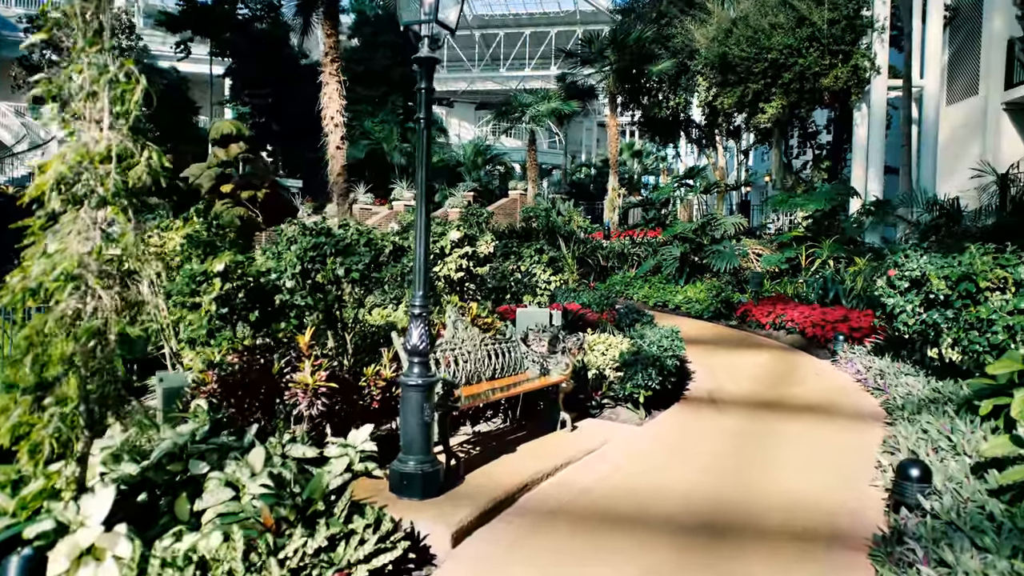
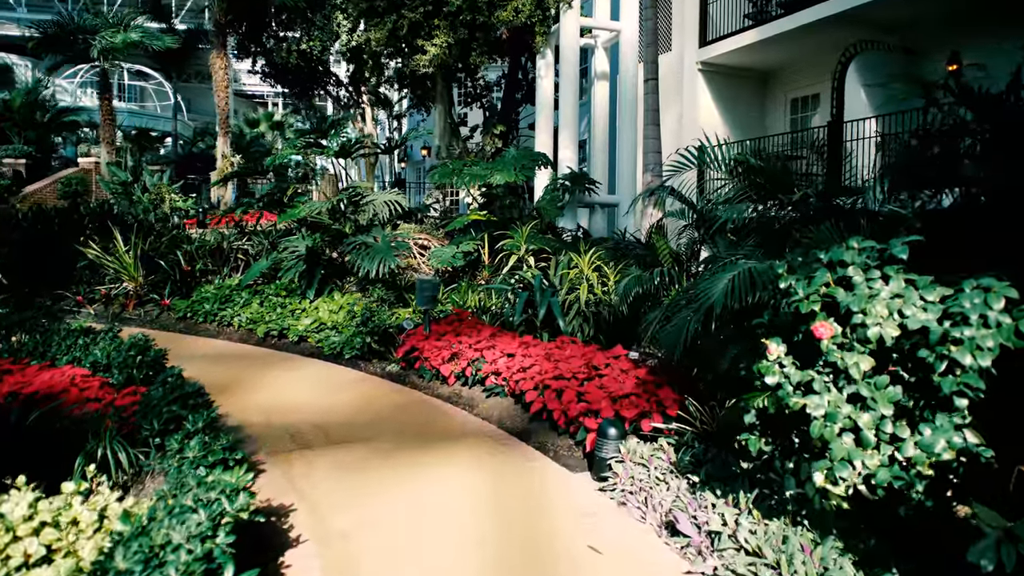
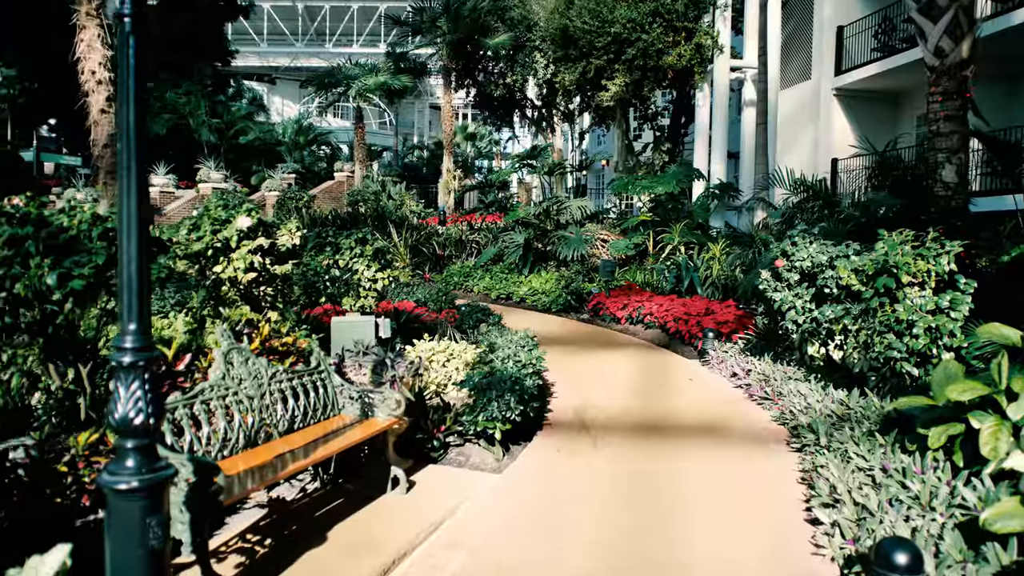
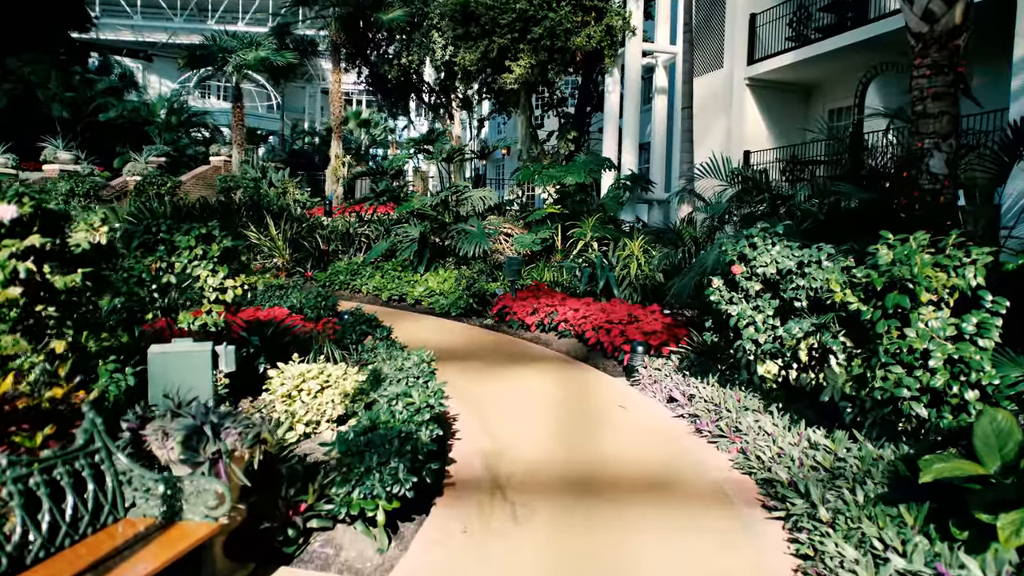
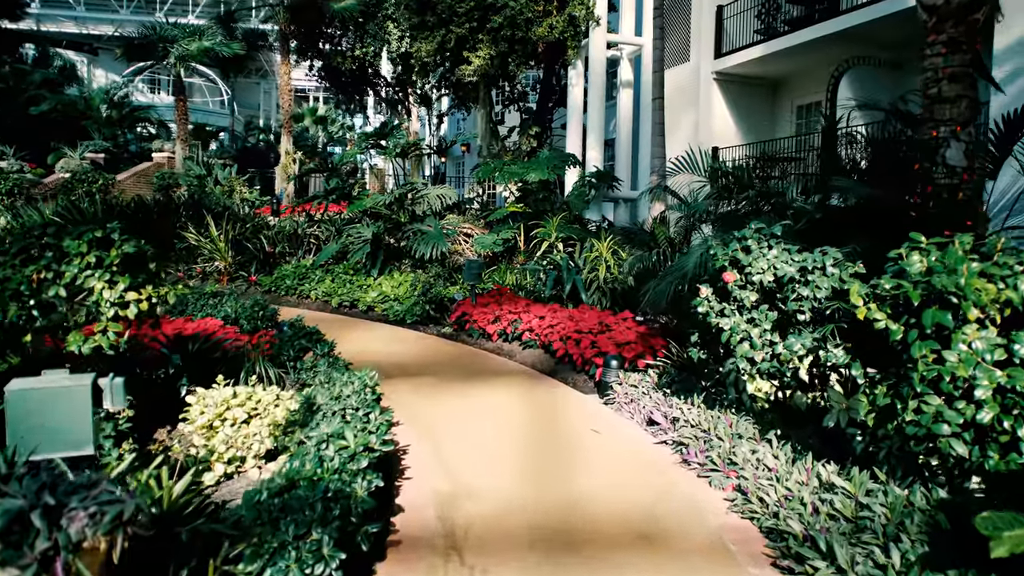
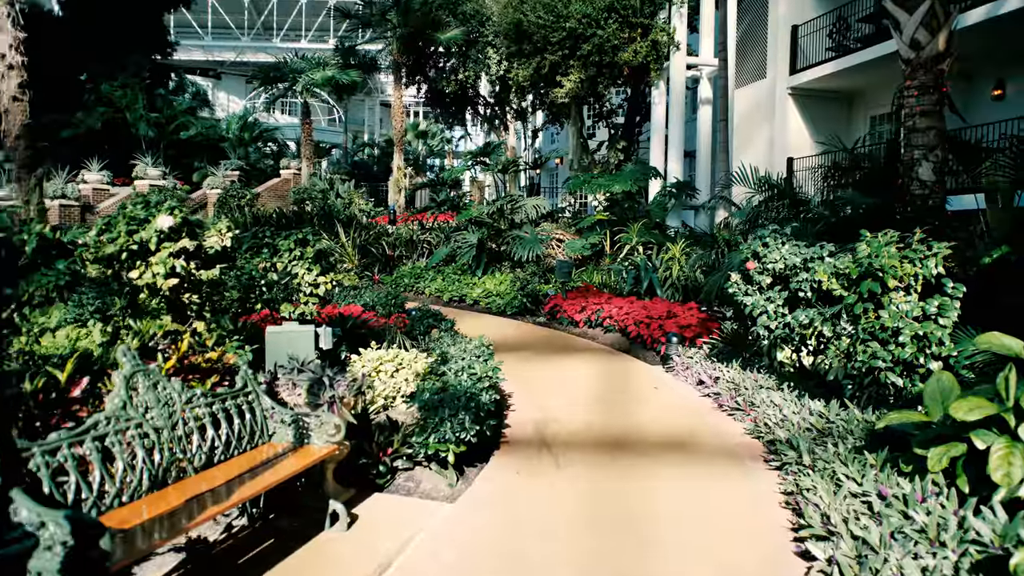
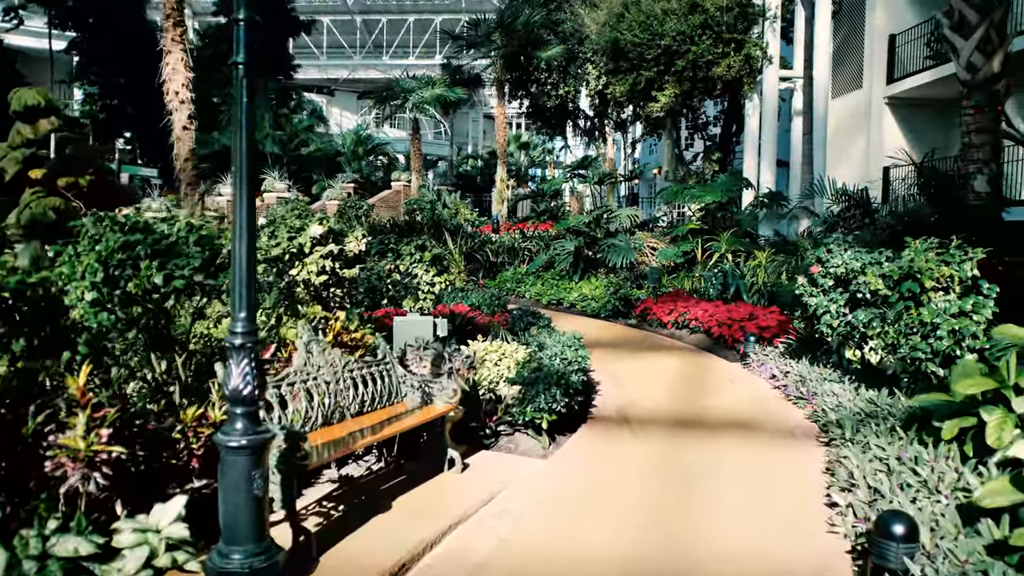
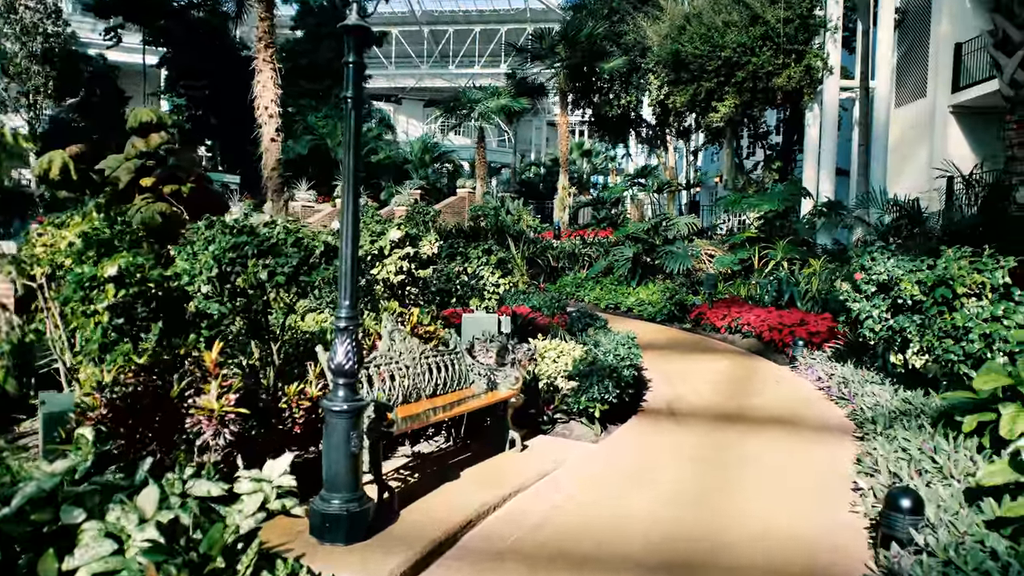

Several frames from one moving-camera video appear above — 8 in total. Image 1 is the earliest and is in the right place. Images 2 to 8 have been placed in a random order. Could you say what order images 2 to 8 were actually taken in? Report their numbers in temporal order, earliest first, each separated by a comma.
8, 7, 3, 6, 4, 5, 2
